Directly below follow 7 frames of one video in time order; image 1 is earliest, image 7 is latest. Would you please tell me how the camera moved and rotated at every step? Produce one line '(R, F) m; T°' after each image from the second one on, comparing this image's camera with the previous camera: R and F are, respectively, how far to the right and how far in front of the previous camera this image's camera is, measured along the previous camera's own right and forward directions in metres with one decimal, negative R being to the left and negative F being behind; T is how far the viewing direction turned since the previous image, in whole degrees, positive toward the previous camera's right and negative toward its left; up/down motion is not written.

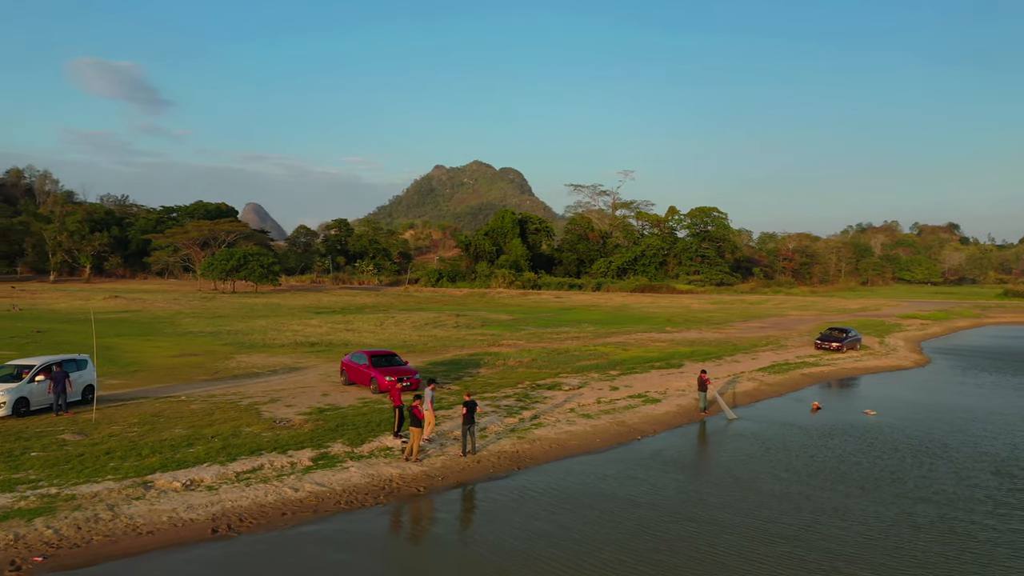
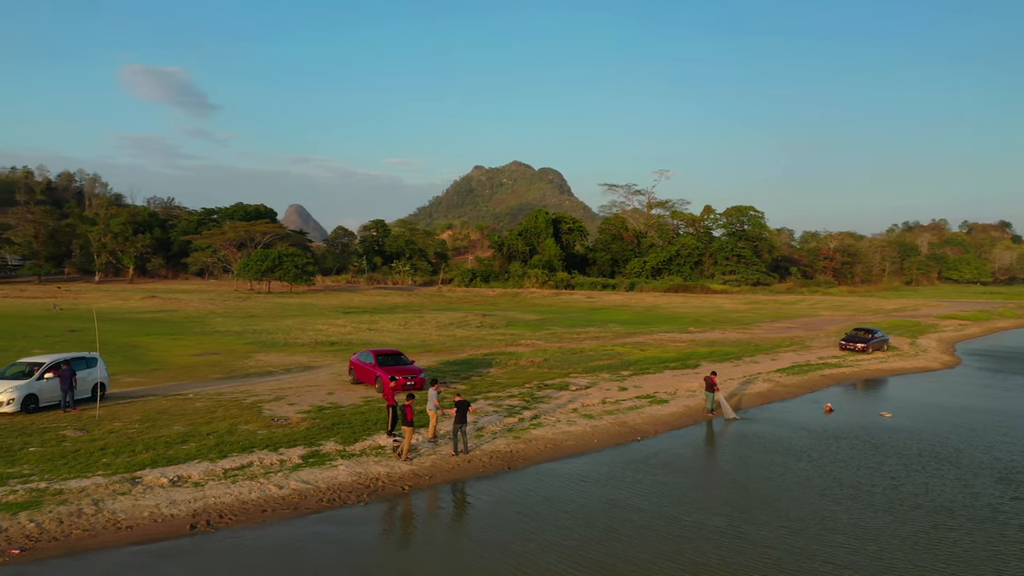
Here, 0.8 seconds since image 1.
(+0.7, +0.1) m; -2°
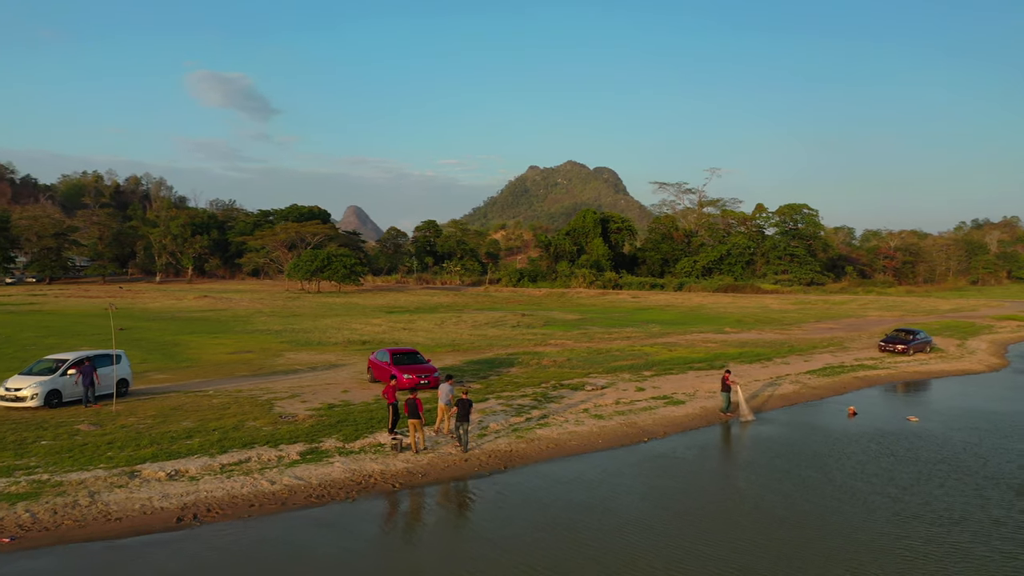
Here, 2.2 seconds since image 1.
(+0.8, +0.1) m; -3°
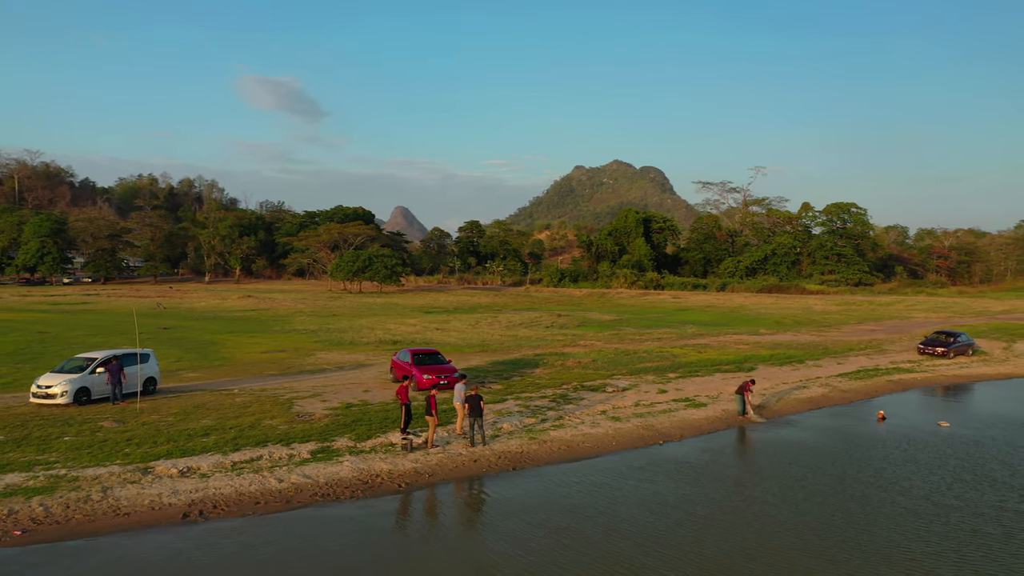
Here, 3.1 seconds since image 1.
(+0.5, +0.1) m; -3°
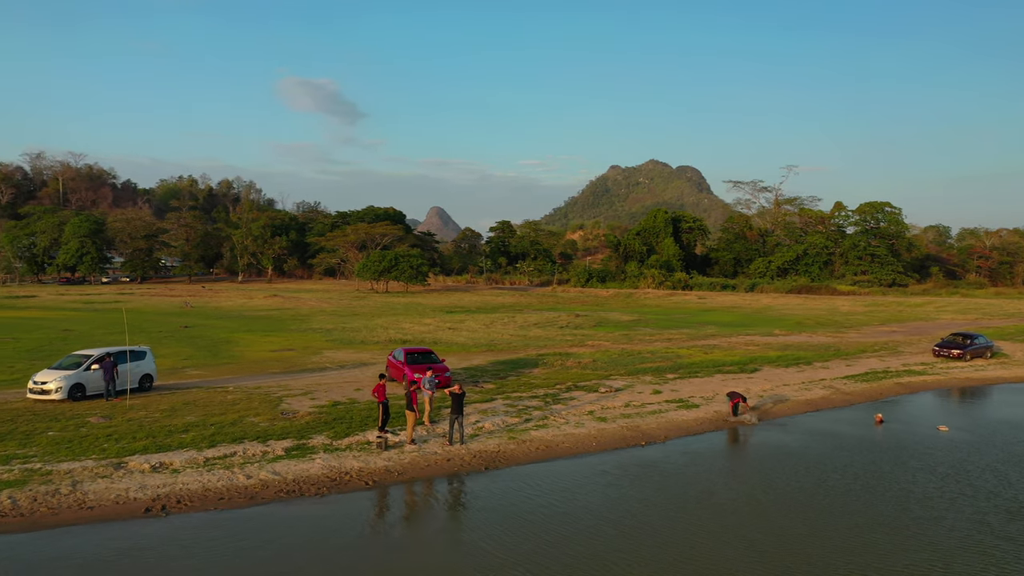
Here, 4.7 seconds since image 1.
(+0.9, 0.0) m; -2°
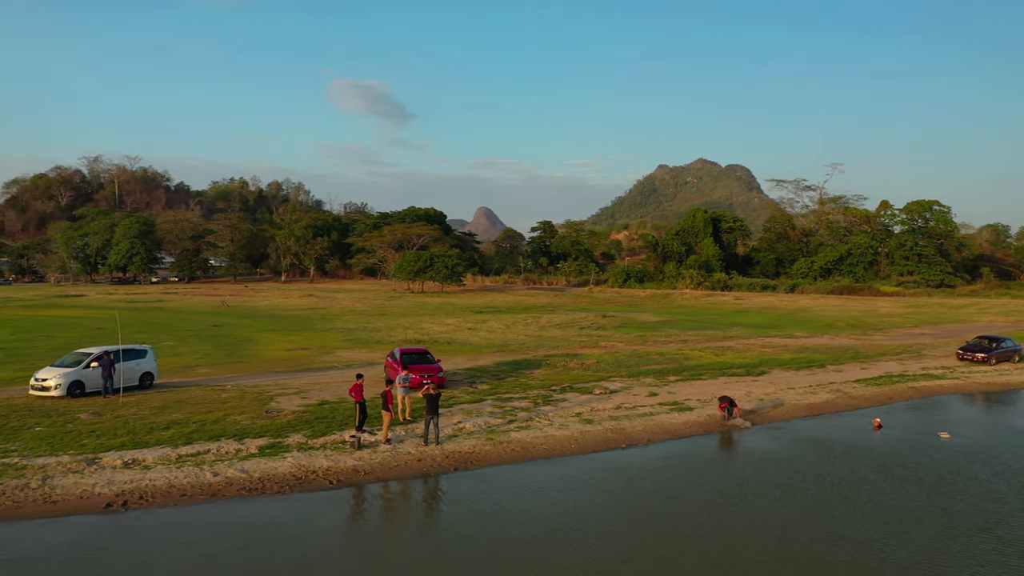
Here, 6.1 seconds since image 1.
(+1.1, 0.0) m; -2°
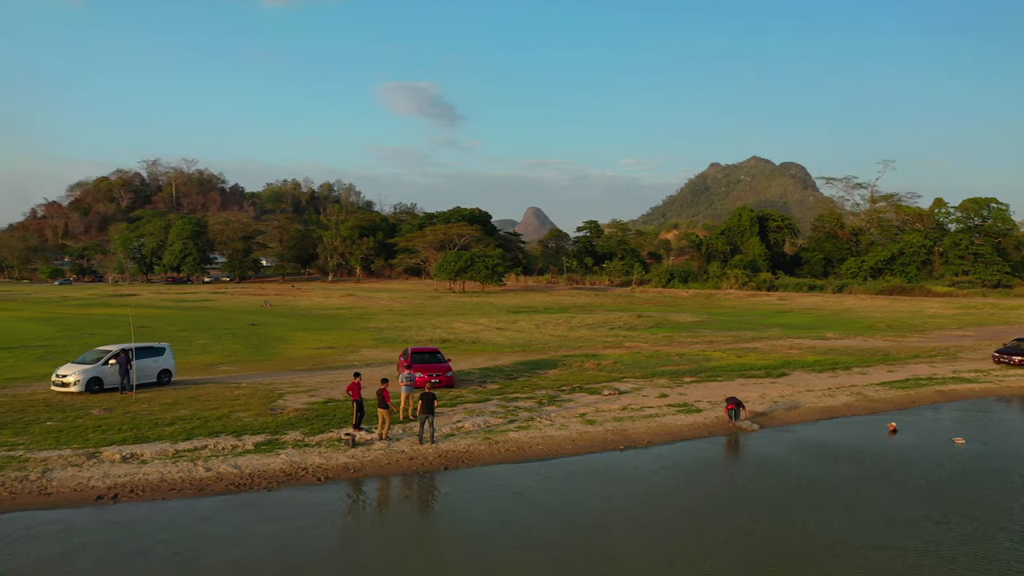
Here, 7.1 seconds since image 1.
(+0.8, 0.0) m; -3°
